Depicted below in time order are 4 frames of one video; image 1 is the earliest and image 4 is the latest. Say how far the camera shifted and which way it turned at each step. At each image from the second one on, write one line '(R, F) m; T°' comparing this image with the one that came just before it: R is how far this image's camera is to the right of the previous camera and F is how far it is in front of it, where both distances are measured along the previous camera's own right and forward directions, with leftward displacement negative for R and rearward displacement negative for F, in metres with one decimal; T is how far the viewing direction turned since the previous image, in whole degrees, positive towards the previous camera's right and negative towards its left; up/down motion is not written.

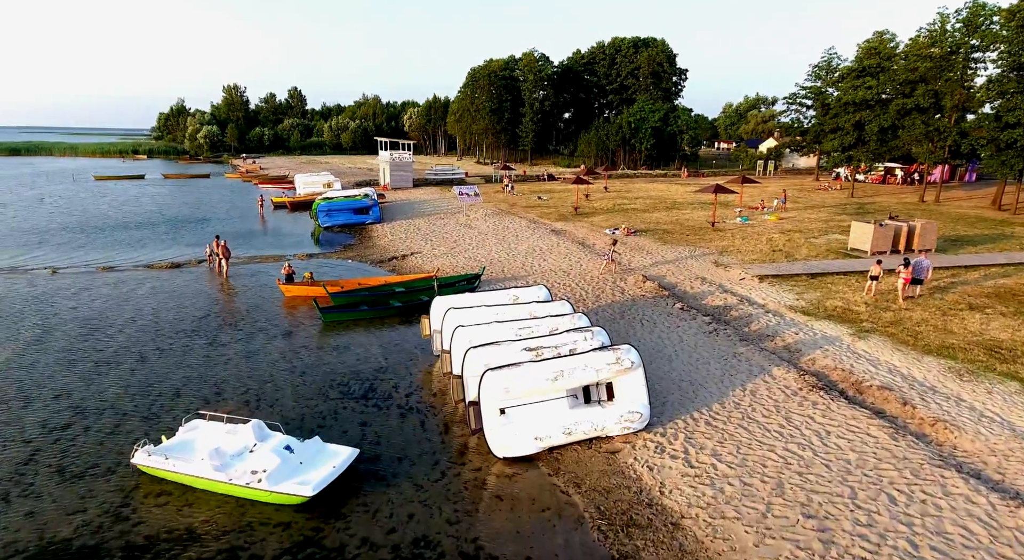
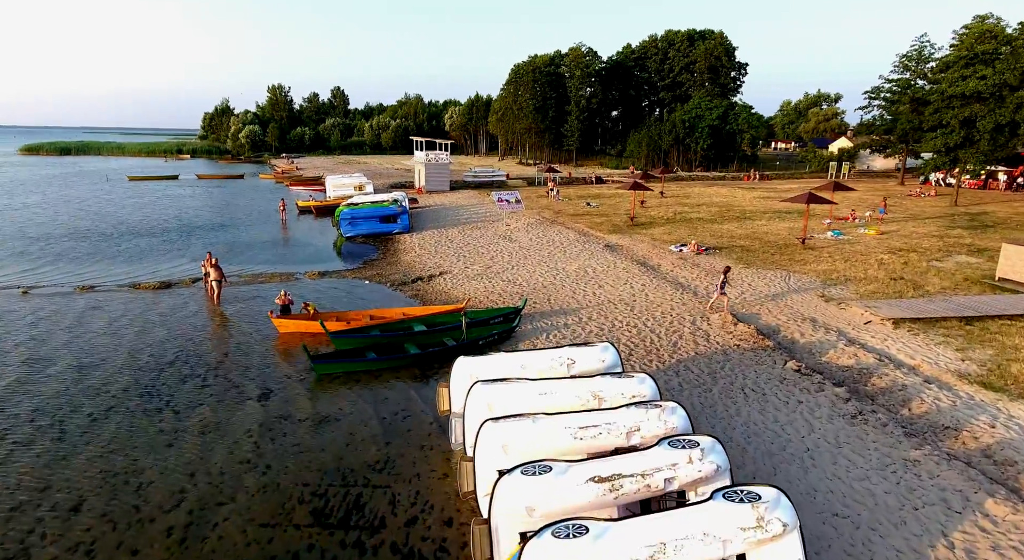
(-0.3, +4.6) m; -4°
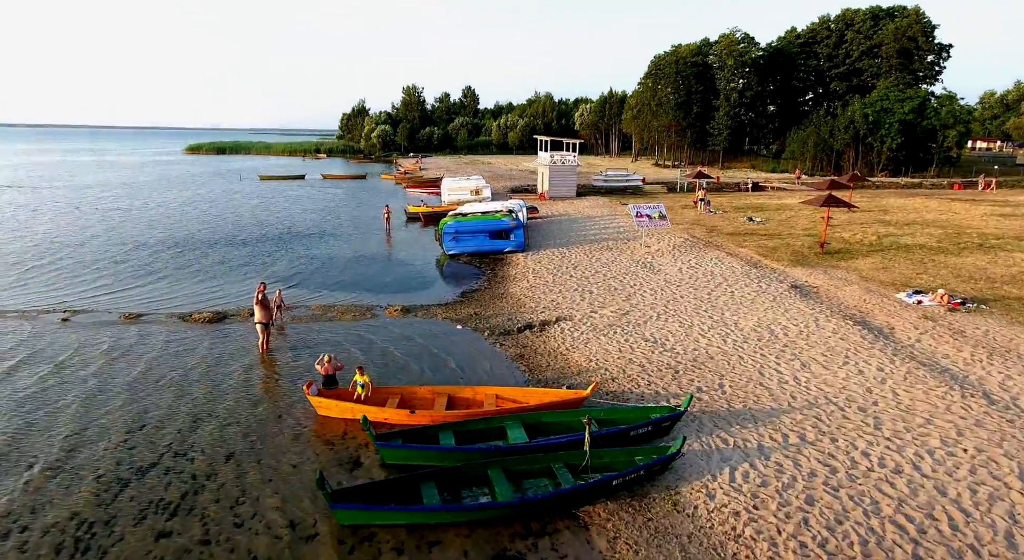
(-0.7, +6.3) m; -12°
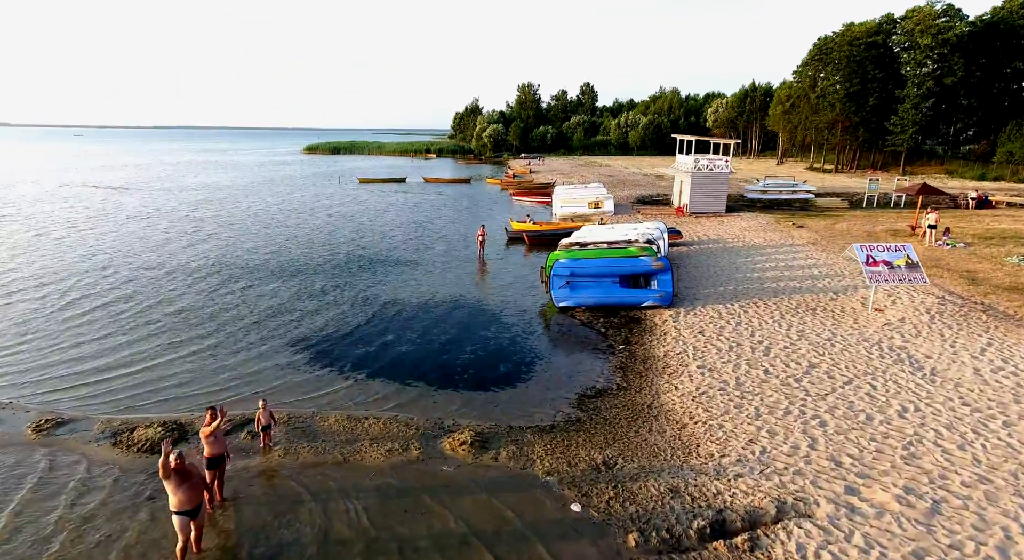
(-1.1, +8.3) m; -11°
